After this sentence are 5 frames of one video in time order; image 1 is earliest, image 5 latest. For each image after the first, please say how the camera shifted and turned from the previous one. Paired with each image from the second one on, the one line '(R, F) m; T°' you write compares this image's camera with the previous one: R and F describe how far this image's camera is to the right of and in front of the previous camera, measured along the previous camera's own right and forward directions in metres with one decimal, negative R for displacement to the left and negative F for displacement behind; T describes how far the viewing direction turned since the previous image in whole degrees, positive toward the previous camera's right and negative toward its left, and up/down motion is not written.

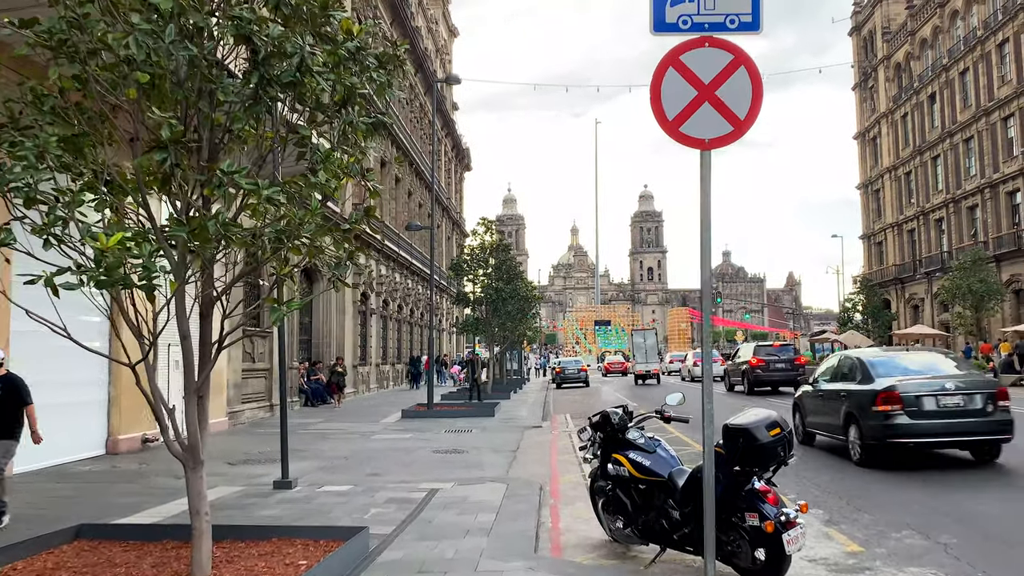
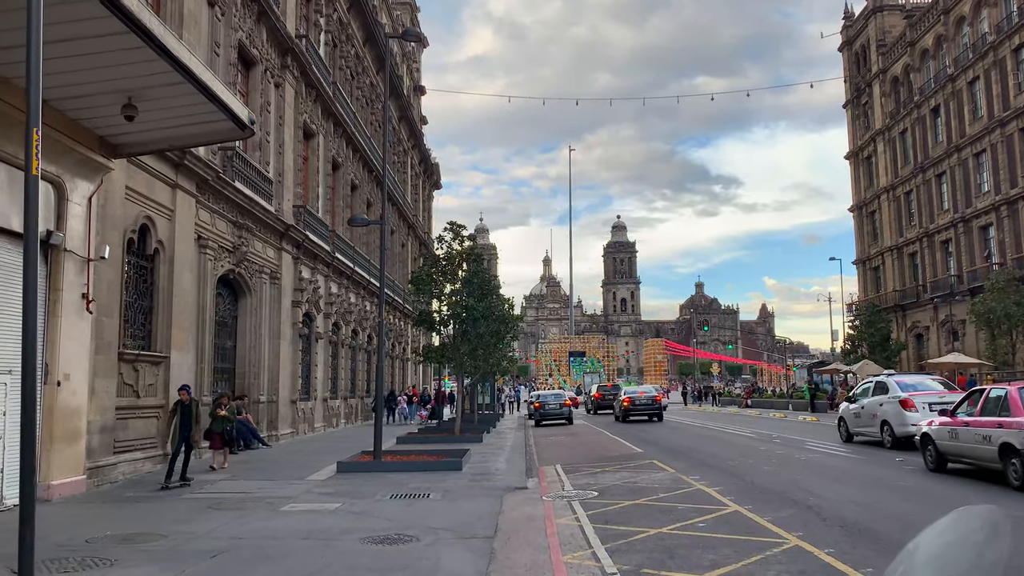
(-0.1, +4.7) m; +2°
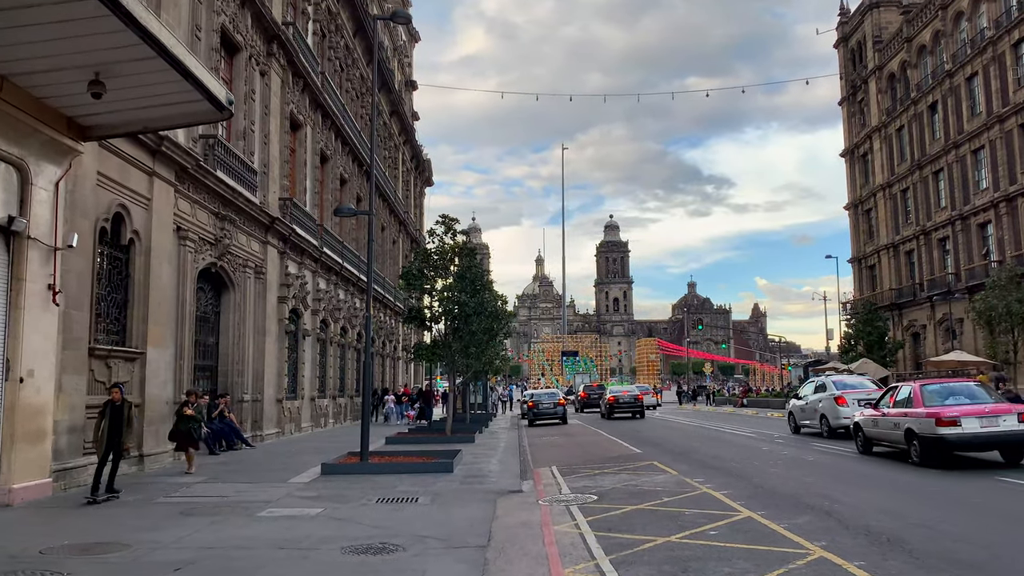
(0.0, +0.7) m; +1°
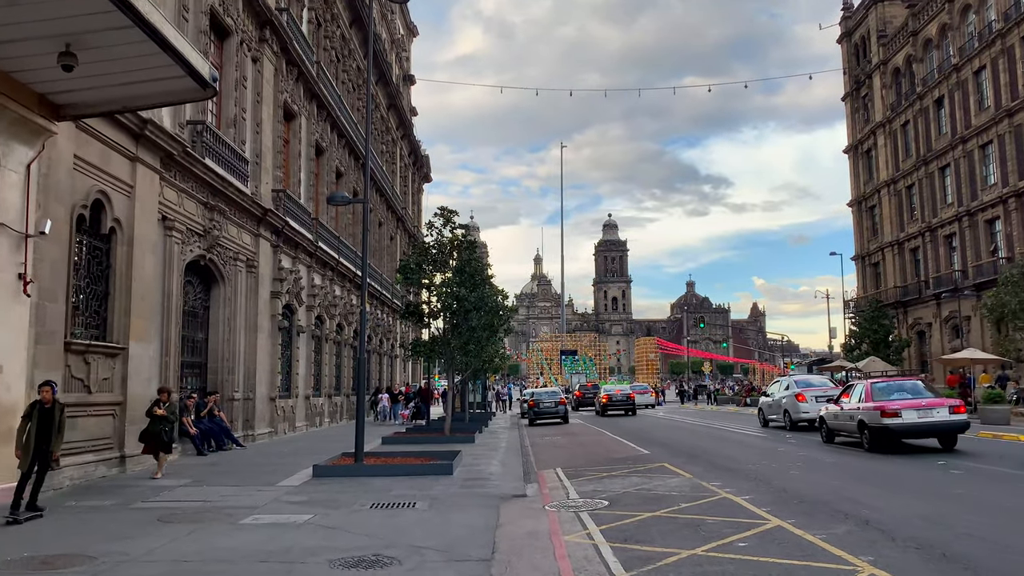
(-0.1, +0.8) m; 0°
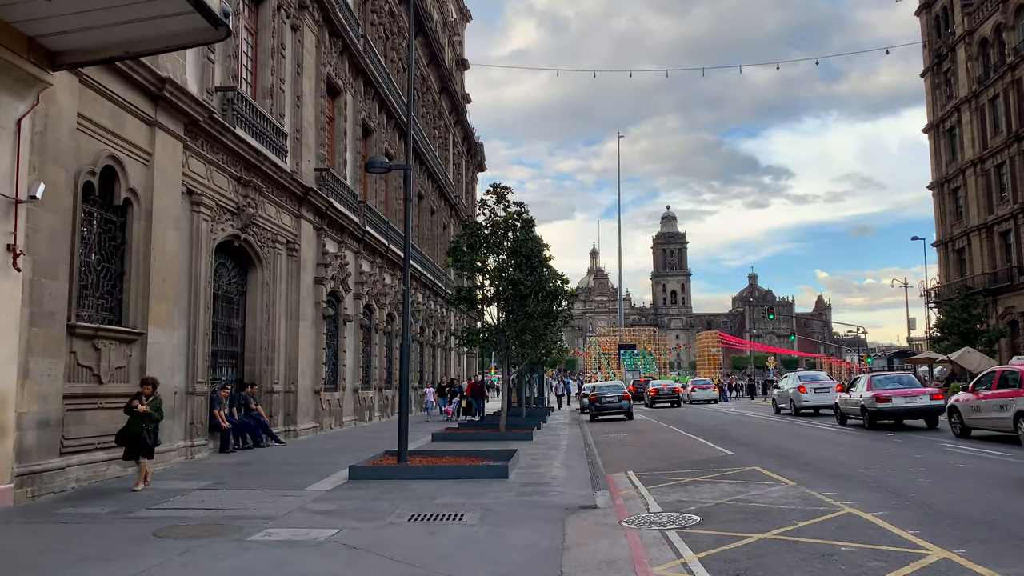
(-0.1, +1.9) m; -4°
